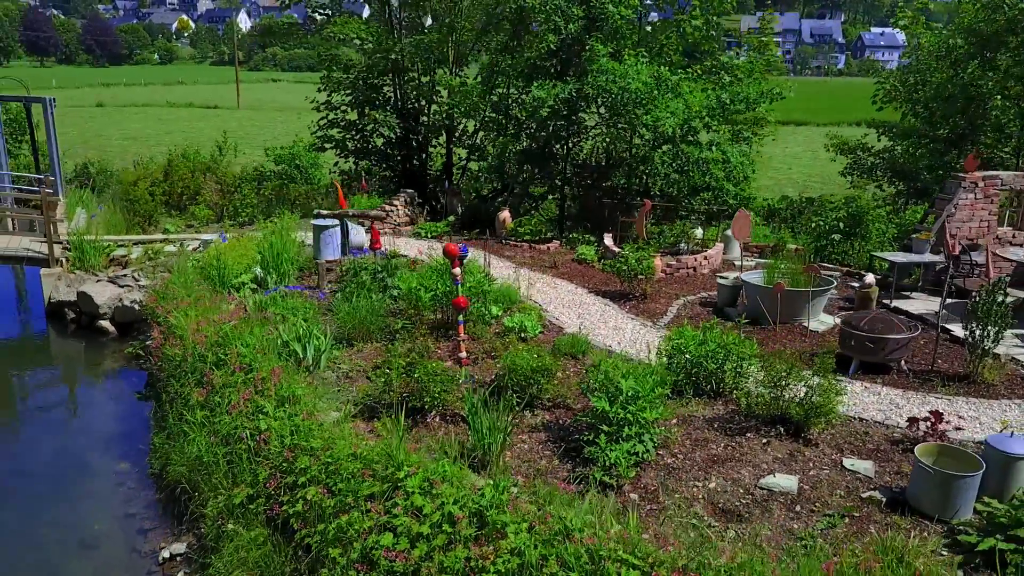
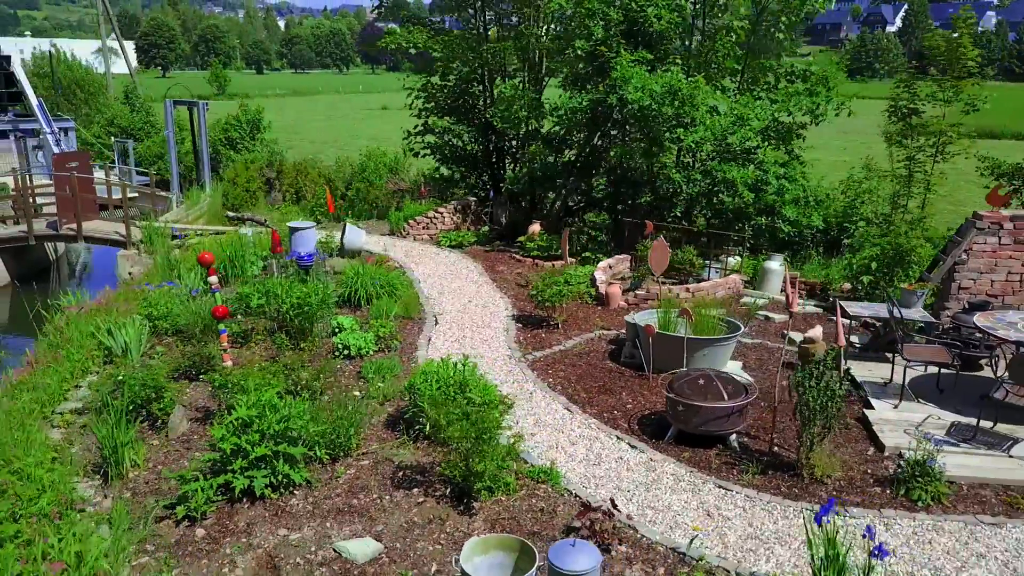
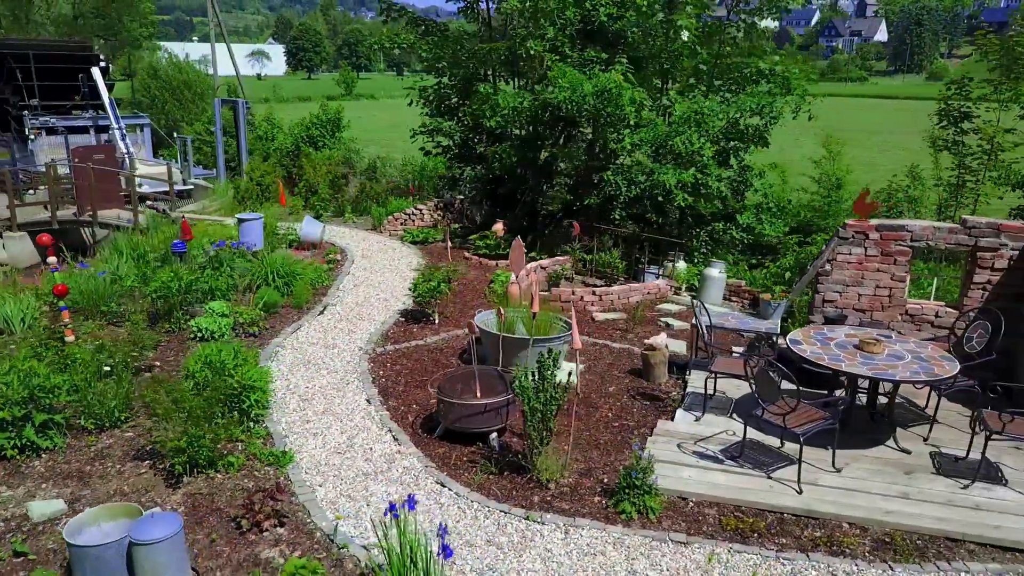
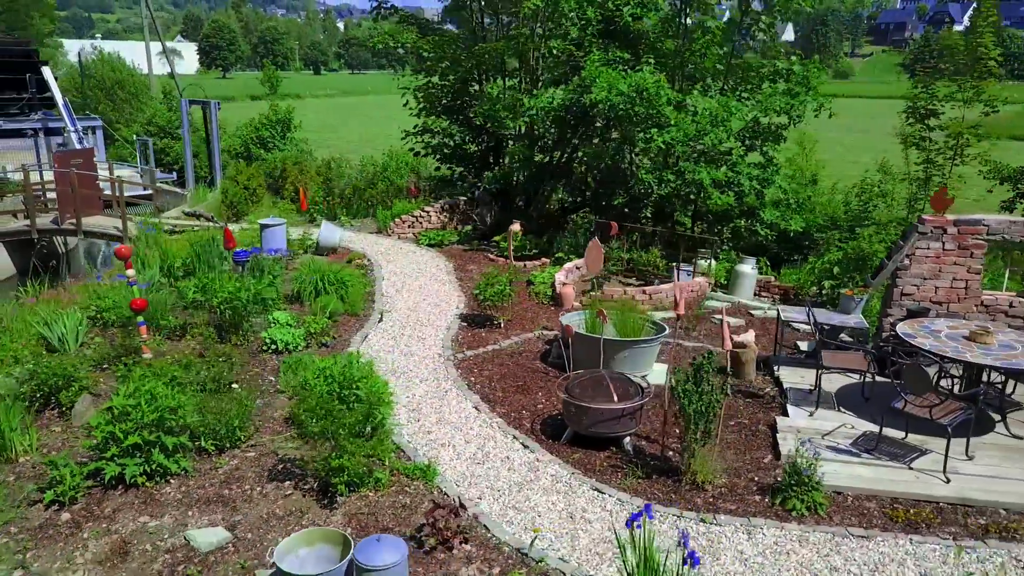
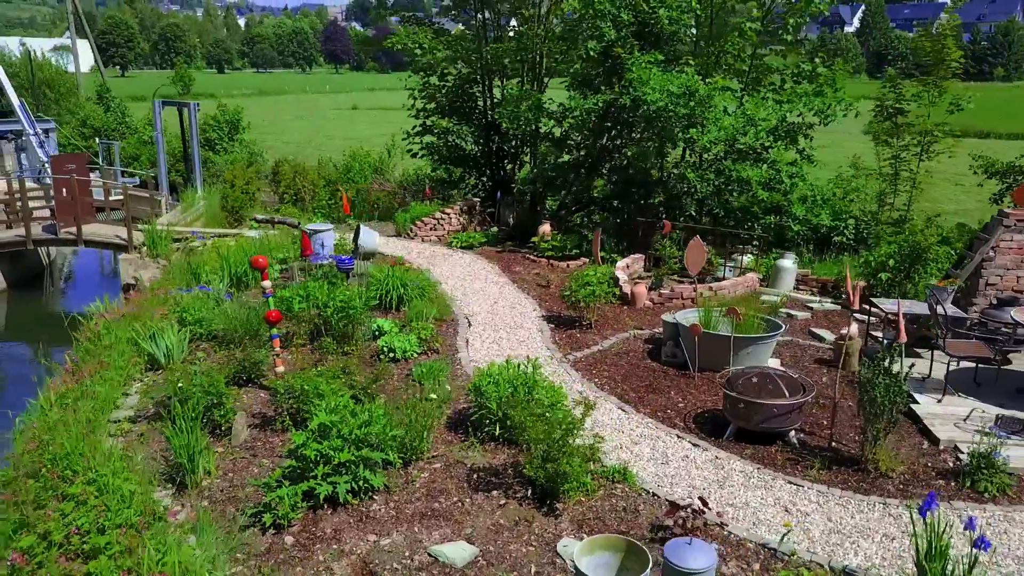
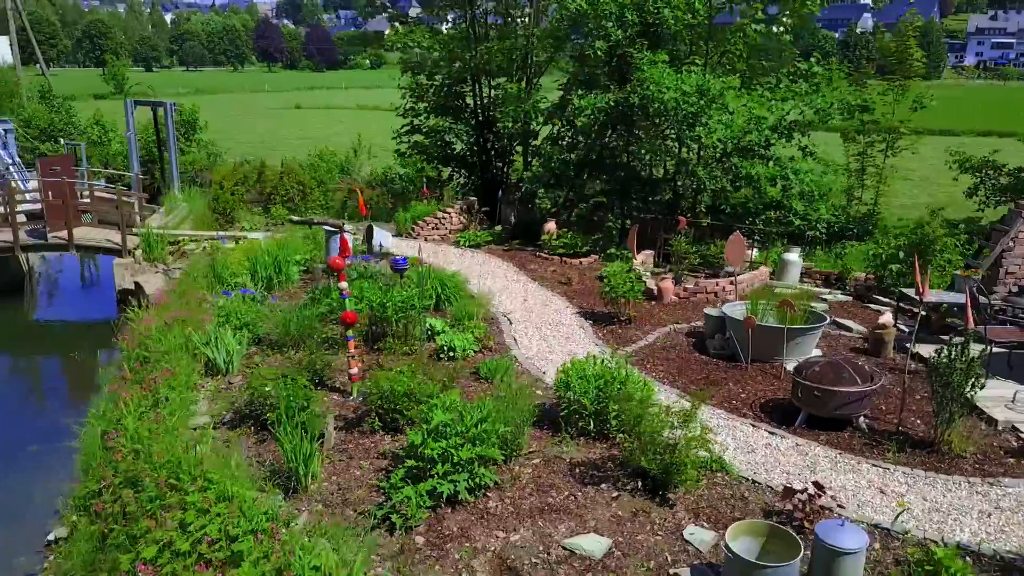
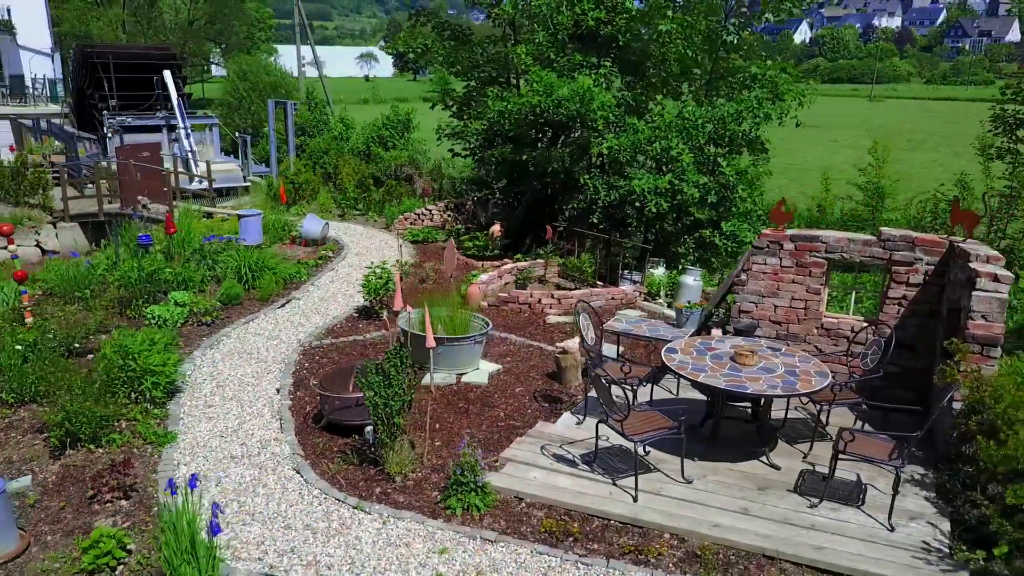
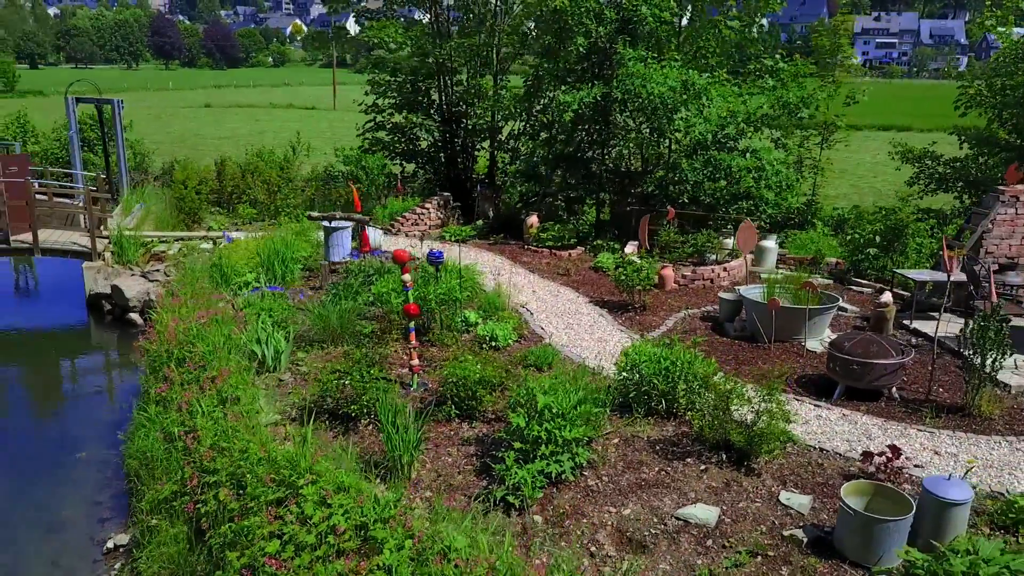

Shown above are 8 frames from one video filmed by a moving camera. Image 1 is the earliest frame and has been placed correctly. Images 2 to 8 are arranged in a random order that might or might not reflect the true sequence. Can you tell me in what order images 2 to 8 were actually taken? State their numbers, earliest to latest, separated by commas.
8, 6, 5, 2, 4, 3, 7
